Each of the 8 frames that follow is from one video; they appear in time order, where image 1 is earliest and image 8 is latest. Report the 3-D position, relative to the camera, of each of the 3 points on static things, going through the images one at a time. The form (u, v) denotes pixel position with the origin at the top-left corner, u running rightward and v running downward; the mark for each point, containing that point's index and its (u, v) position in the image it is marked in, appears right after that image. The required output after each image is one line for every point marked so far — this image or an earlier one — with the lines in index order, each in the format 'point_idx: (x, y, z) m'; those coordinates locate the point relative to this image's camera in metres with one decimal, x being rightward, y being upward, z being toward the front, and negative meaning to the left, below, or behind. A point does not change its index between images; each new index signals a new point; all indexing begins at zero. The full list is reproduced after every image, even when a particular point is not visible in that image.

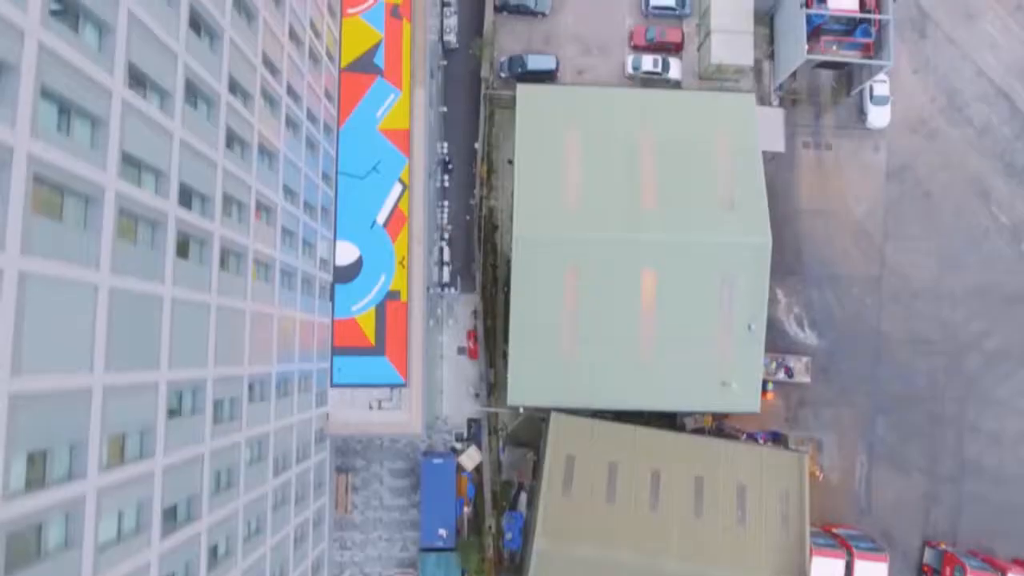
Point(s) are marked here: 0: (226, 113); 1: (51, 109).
0: (-6.9, +4.2, +19.0) m
1: (-7.1, +2.8, +12.2) m
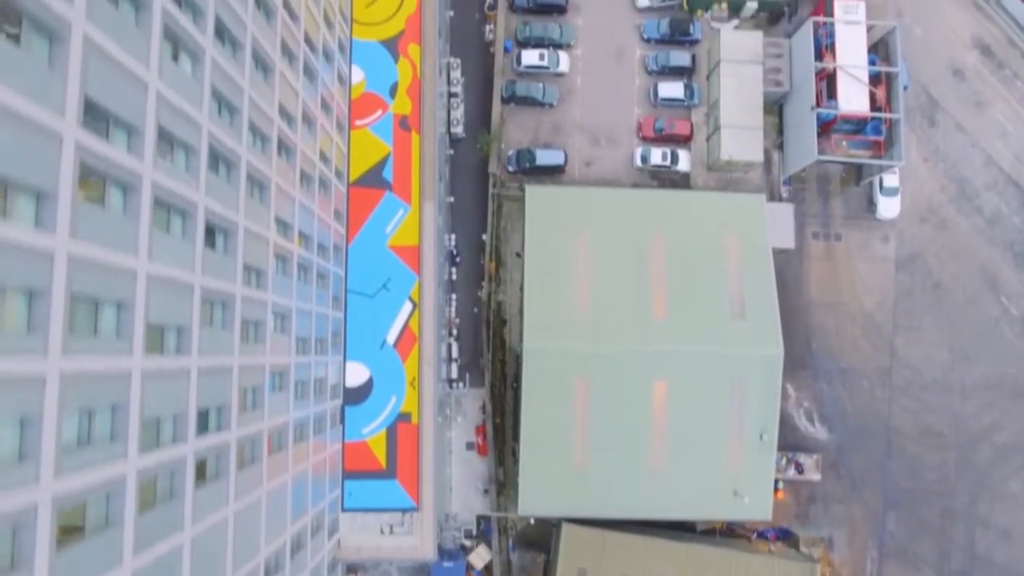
0: (-6.4, -0.4, +18.8) m
1: (-6.6, -1.9, +12.0) m
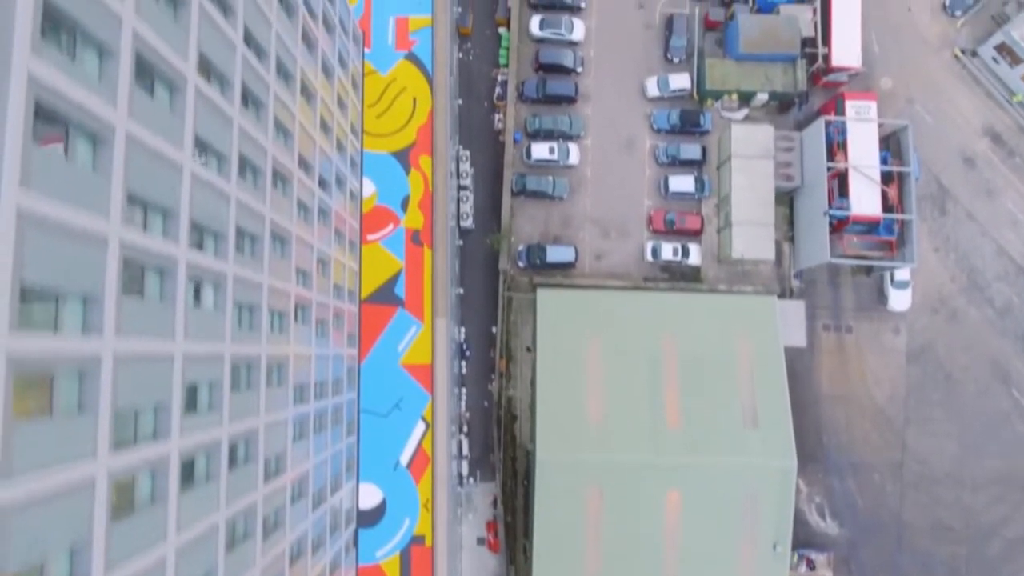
0: (-5.9, -5.1, +18.7) m
1: (-6.1, -6.7, +11.9) m
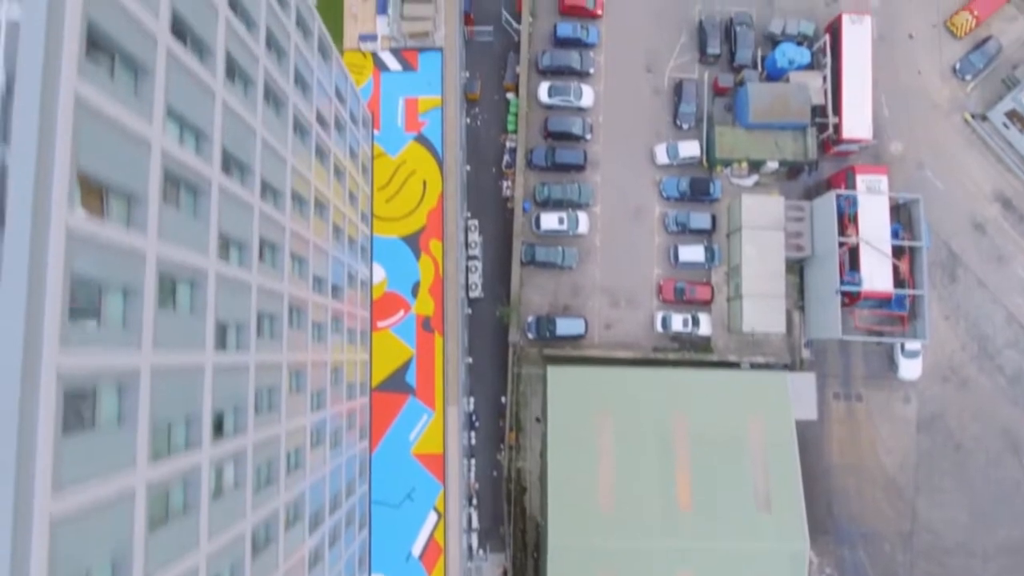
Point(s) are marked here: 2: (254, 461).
0: (-5.4, -8.7, +18.6) m
1: (-5.6, -10.2, +11.8) m
2: (-5.9, -3.9, +18.0) m
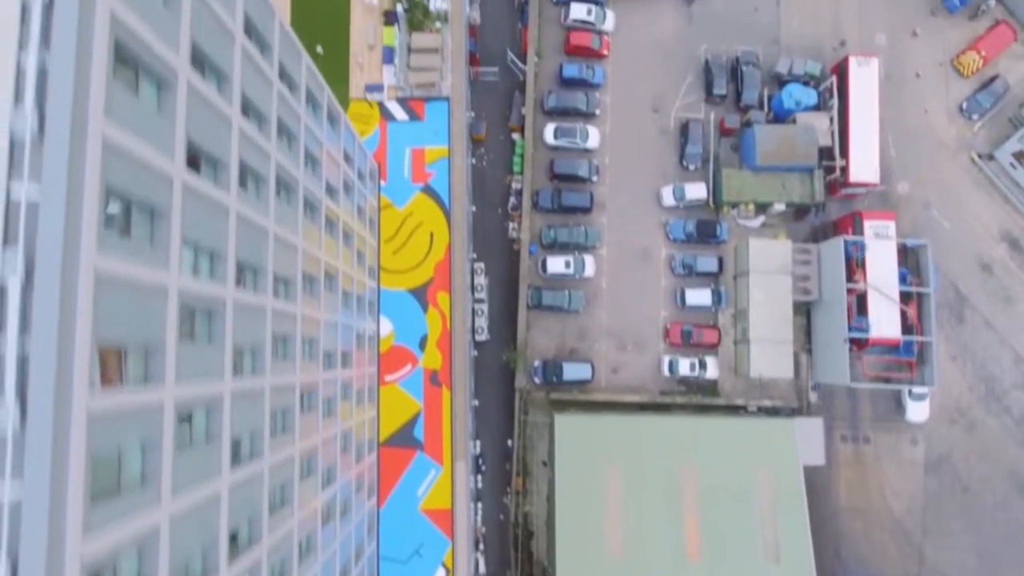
0: (-5.1, -10.8, +18.5) m
1: (-5.3, -12.4, +11.7) m
2: (-5.5, -6.1, +17.9) m
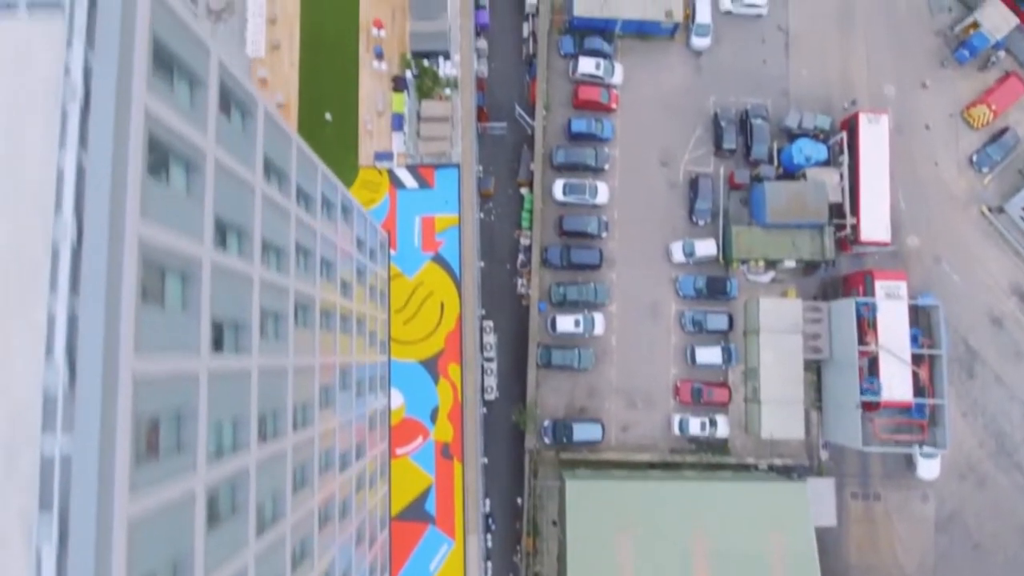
0: (-4.6, -13.8, +18.4) m
1: (-4.7, -15.4, +11.6) m
2: (-5.0, -9.0, +17.8) m
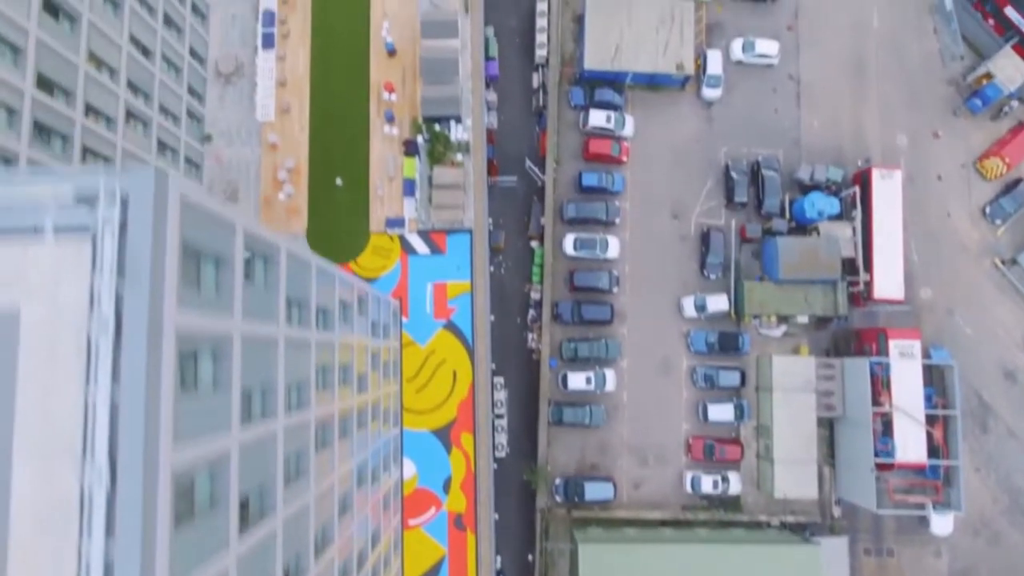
0: (-4.0, -16.6, +18.2) m
1: (-4.2, -18.3, +11.4) m
2: (-4.5, -11.8, +17.6) m
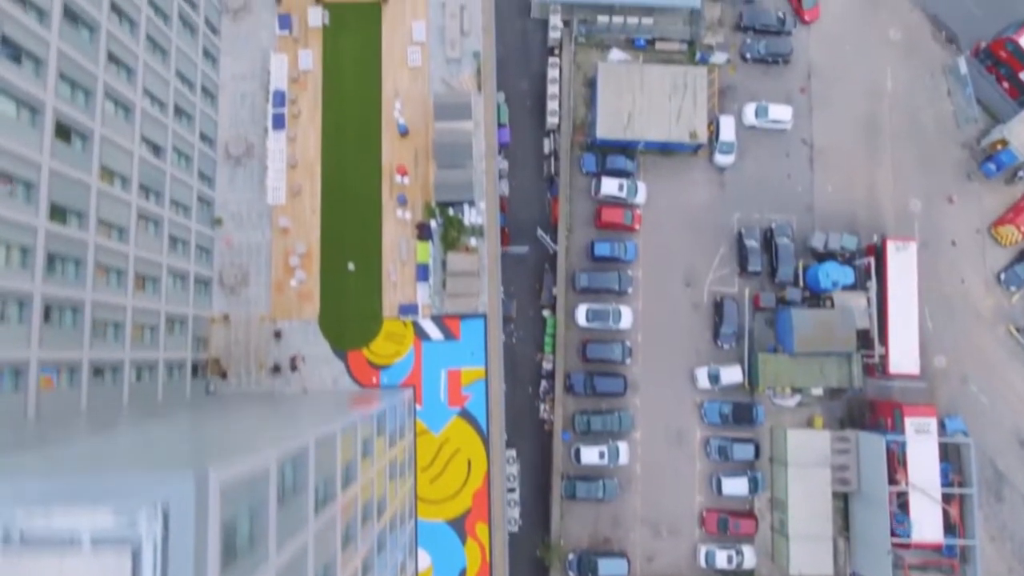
0: (-3.3, -20.2, +18.0) m
1: (-3.5, -21.9, +11.2) m
2: (-3.8, -15.4, +17.3) m
